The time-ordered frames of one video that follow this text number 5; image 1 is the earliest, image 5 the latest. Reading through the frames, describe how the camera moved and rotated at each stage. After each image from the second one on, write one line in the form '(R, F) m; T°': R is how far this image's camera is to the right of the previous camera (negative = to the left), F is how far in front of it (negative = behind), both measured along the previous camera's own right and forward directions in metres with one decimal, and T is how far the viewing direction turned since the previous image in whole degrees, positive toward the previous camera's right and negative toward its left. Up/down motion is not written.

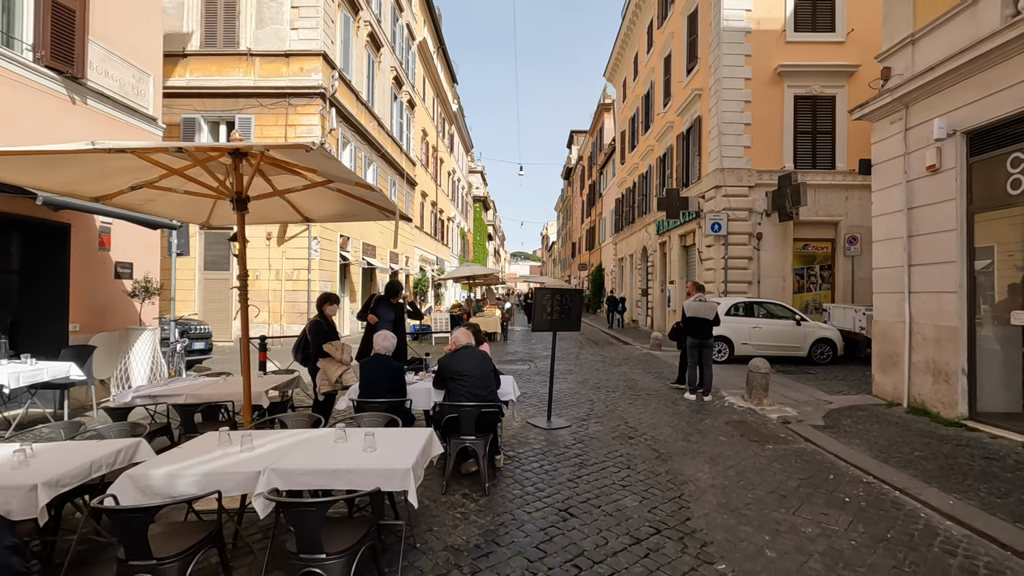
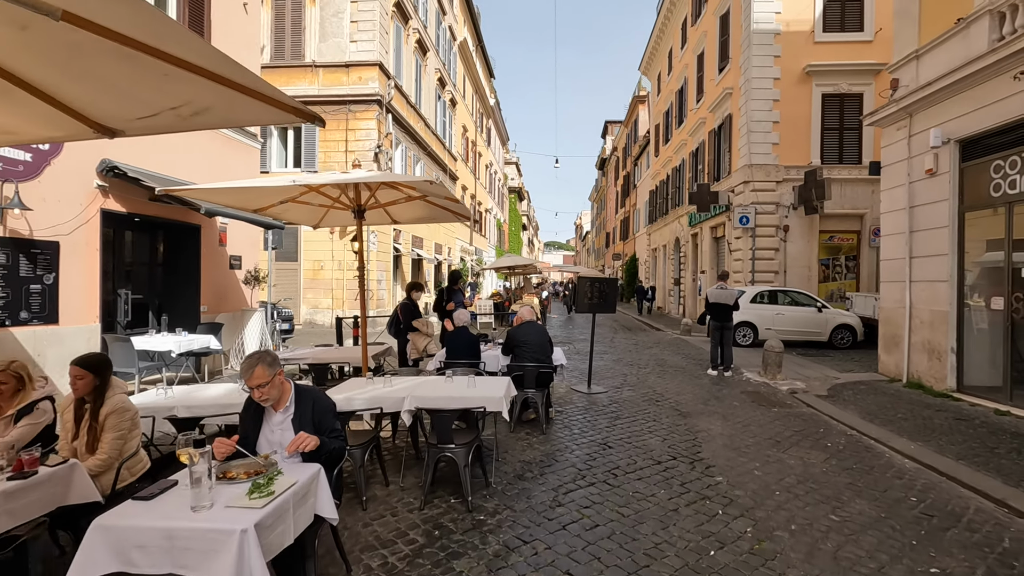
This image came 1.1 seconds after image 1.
(-0.2, -1.5) m; -4°
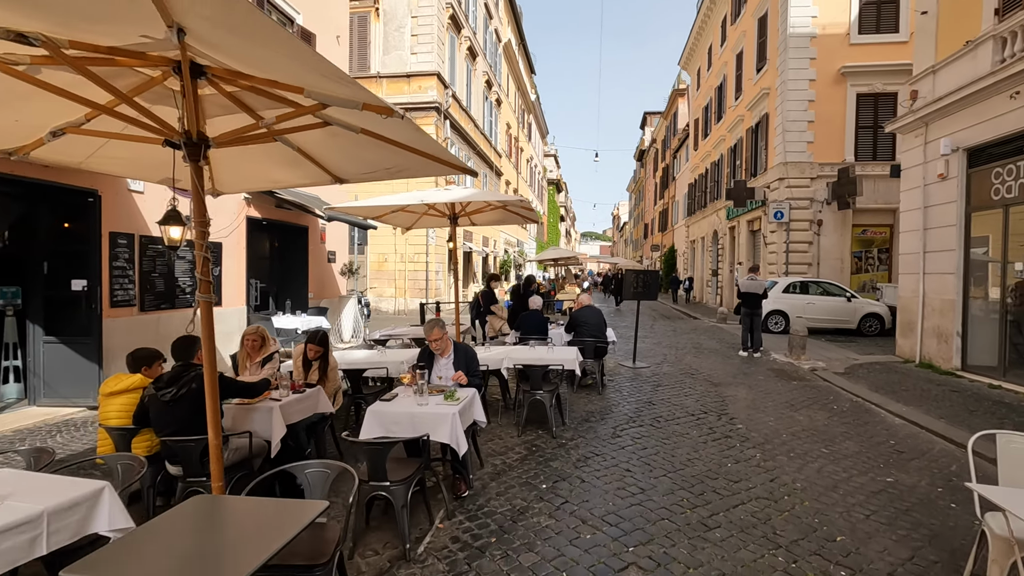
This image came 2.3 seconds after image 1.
(-0.4, -1.6) m; -4°
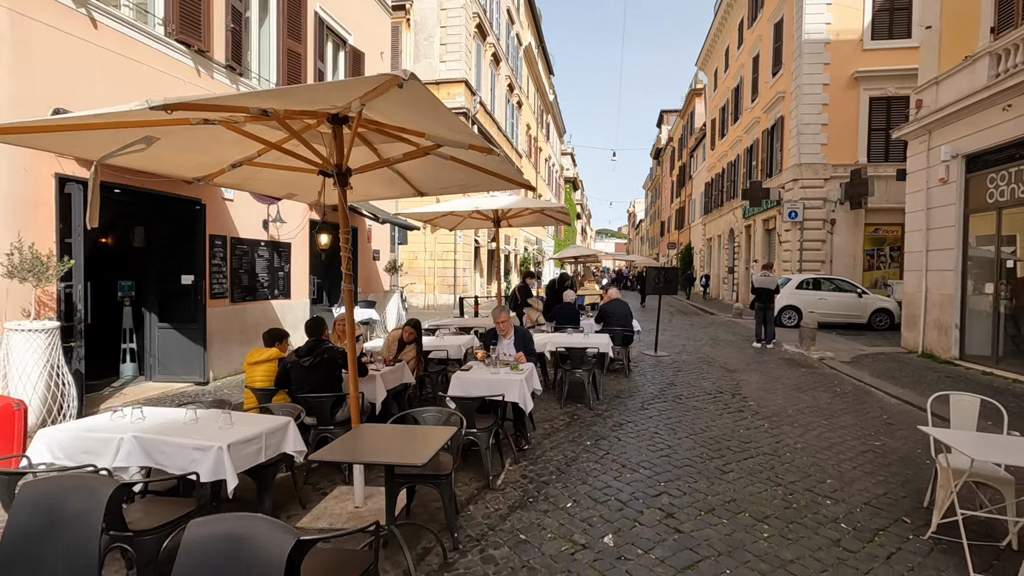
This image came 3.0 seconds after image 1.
(-0.4, -1.0) m; -2°
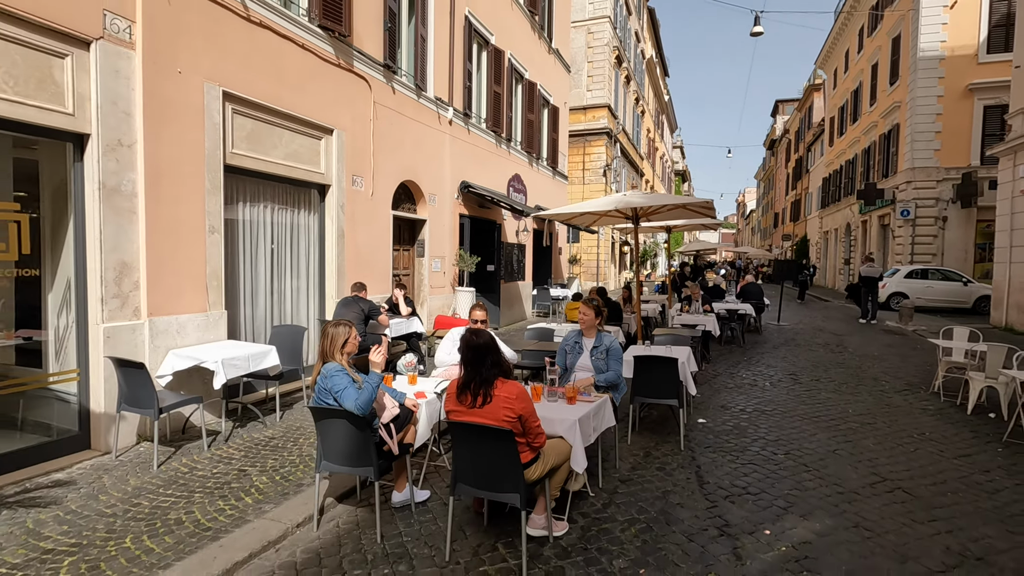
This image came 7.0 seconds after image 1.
(-1.7, -5.0) m; -10°
